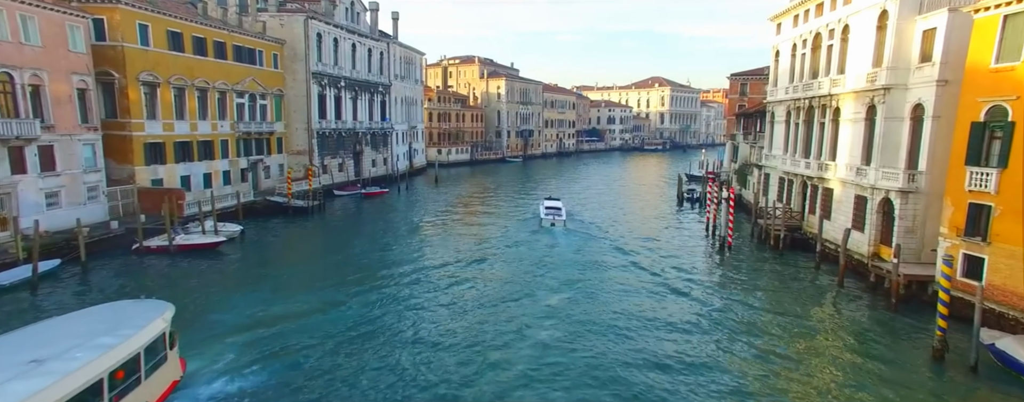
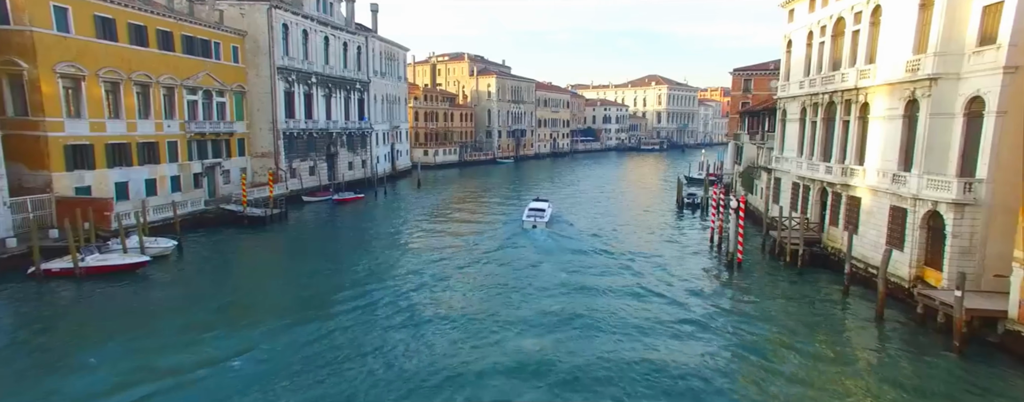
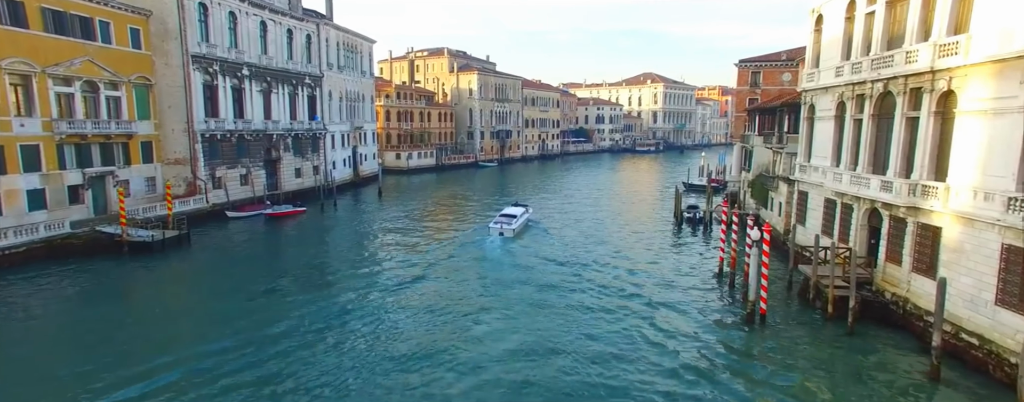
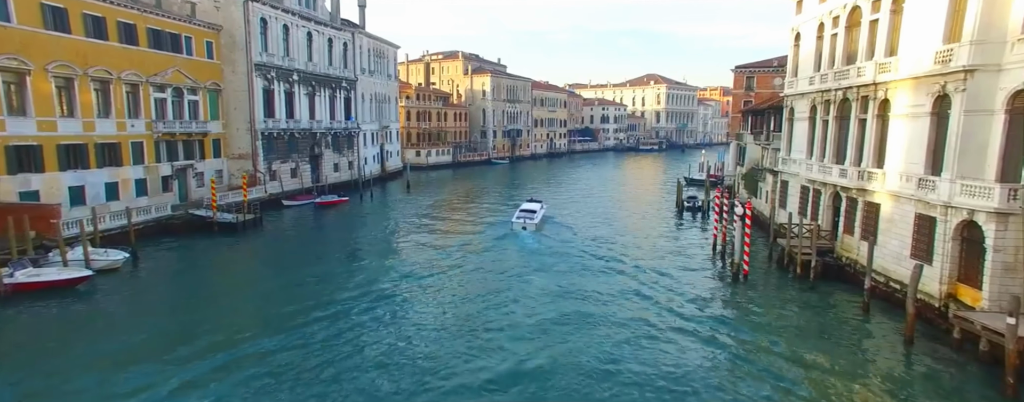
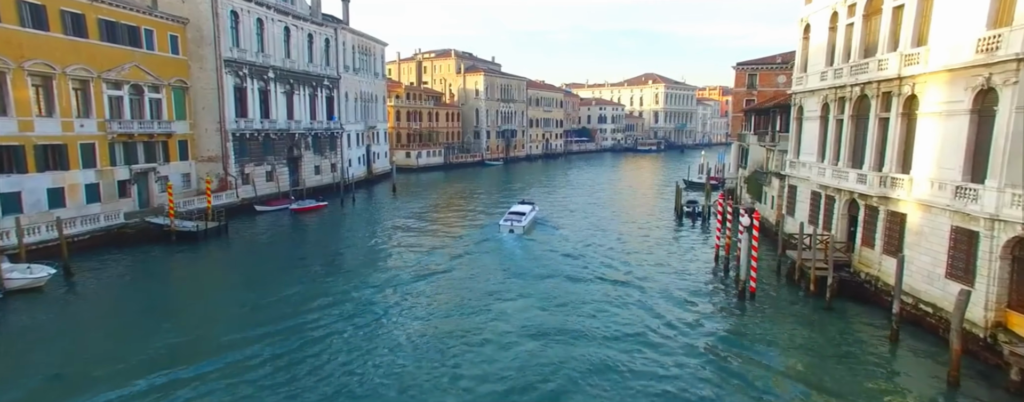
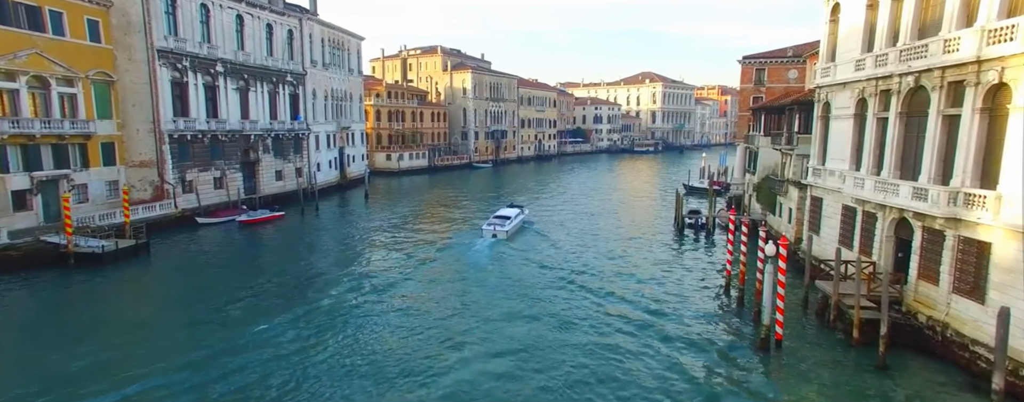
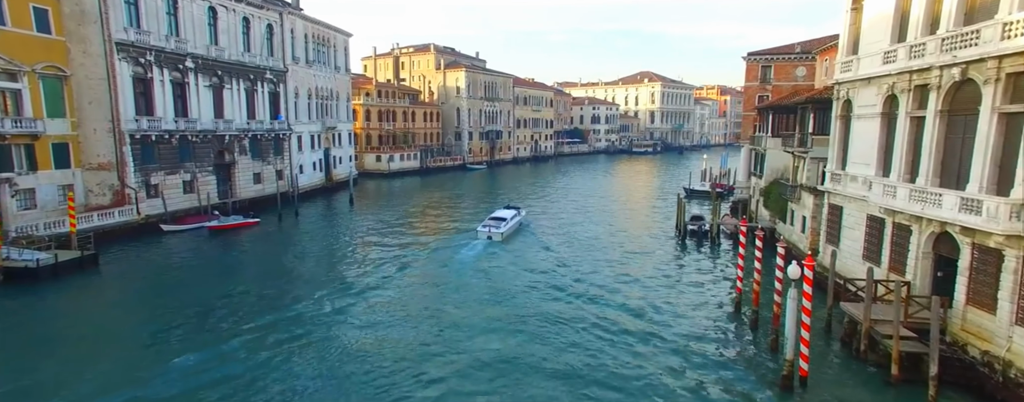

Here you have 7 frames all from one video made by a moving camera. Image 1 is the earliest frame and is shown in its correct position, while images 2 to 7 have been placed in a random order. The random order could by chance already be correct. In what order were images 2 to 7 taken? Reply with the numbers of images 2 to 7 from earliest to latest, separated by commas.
2, 4, 5, 3, 6, 7
